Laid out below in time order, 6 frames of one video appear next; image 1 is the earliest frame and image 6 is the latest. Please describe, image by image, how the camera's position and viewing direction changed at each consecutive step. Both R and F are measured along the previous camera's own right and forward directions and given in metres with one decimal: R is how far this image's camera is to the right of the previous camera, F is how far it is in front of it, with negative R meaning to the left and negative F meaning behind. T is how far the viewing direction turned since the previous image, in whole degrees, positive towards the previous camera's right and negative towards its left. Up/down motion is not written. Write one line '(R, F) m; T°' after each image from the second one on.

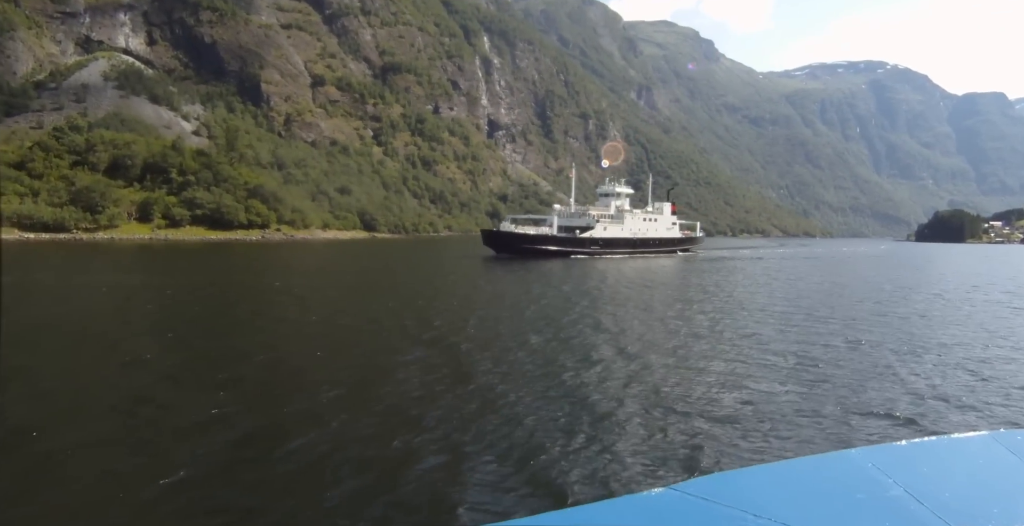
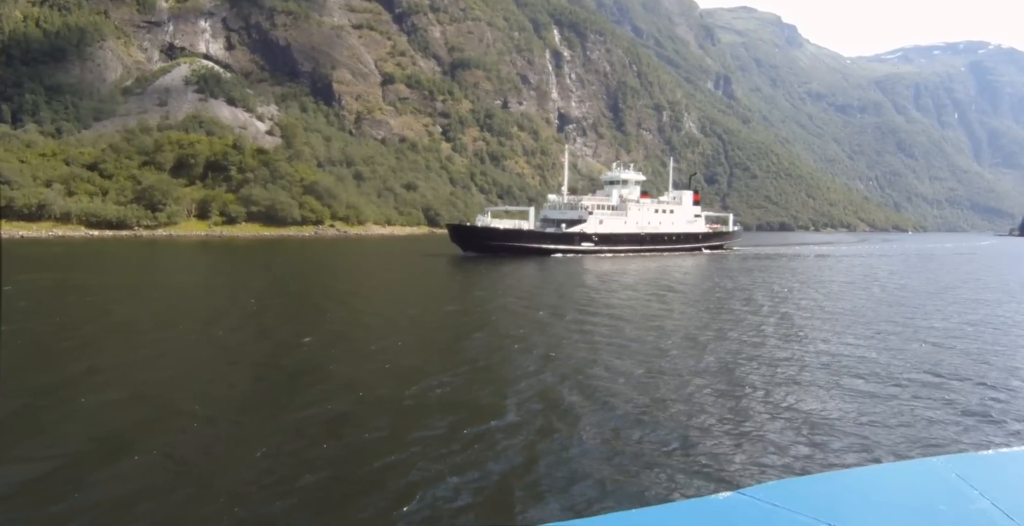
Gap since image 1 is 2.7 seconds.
(+2.2, +1.5) m; -6°
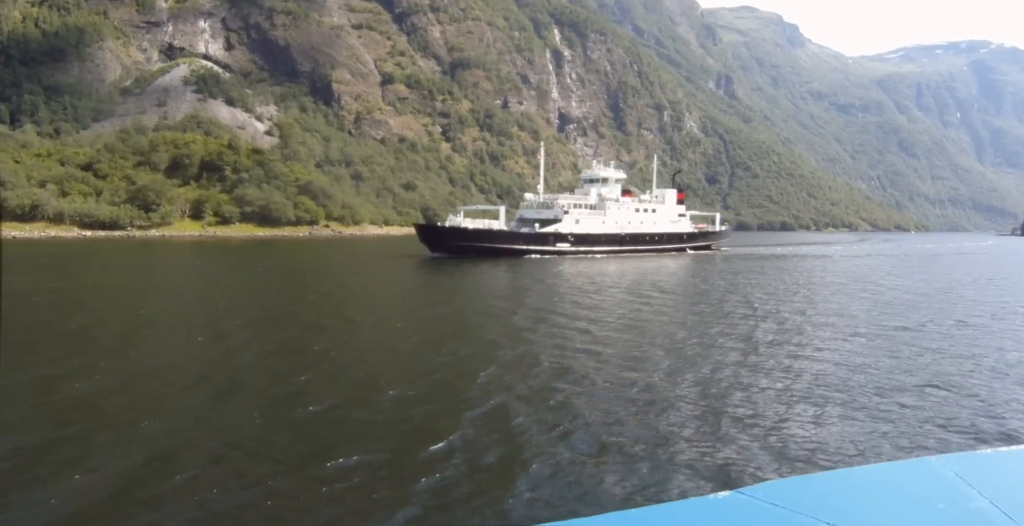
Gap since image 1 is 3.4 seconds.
(+0.5, +0.4) m; 0°
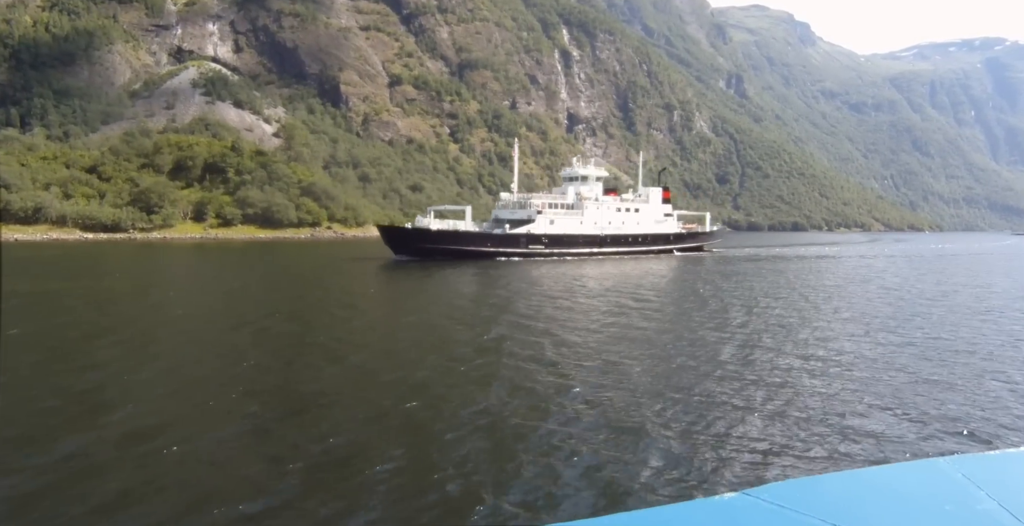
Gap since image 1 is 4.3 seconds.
(+0.7, +0.5) m; -1°
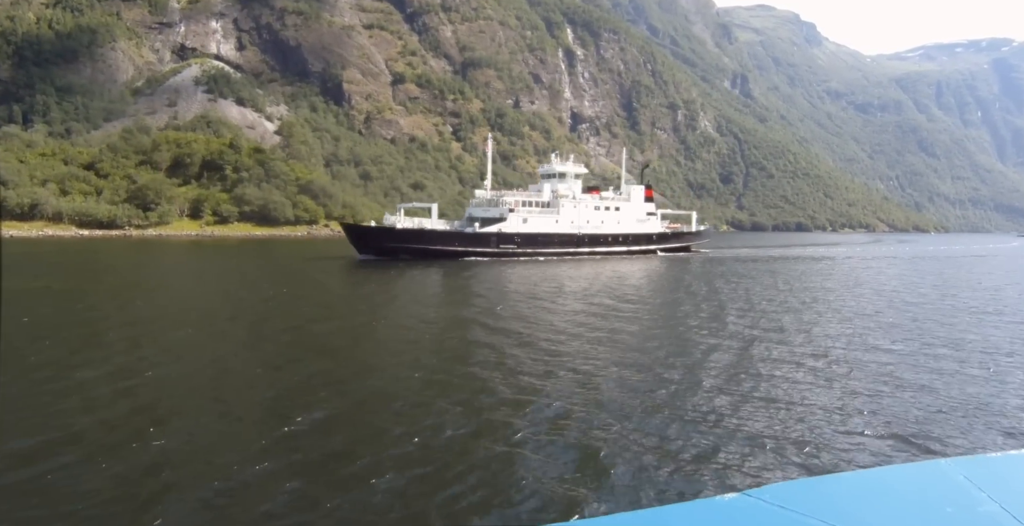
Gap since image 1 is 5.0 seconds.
(+0.6, +0.4) m; 0°
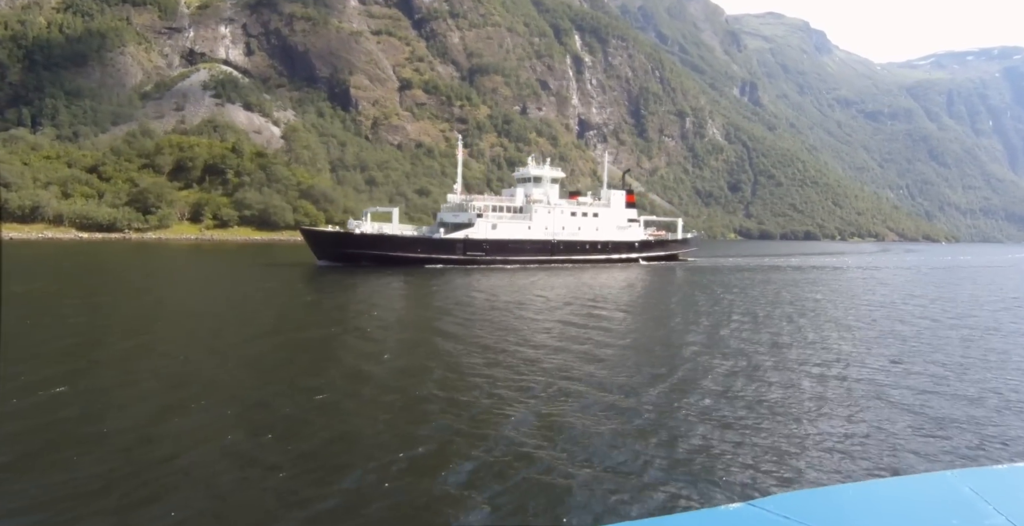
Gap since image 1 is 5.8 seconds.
(+0.7, +0.4) m; -1°
